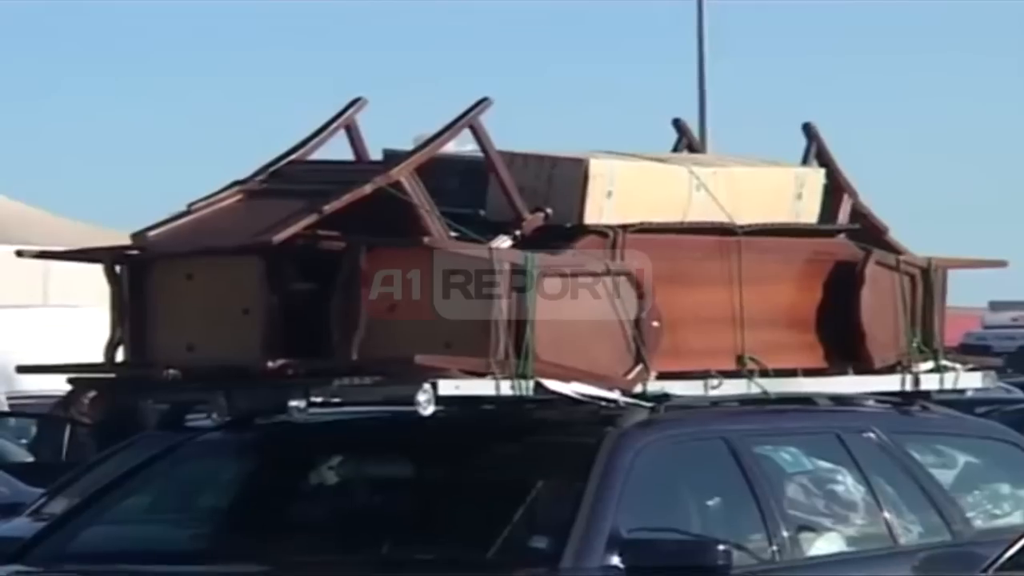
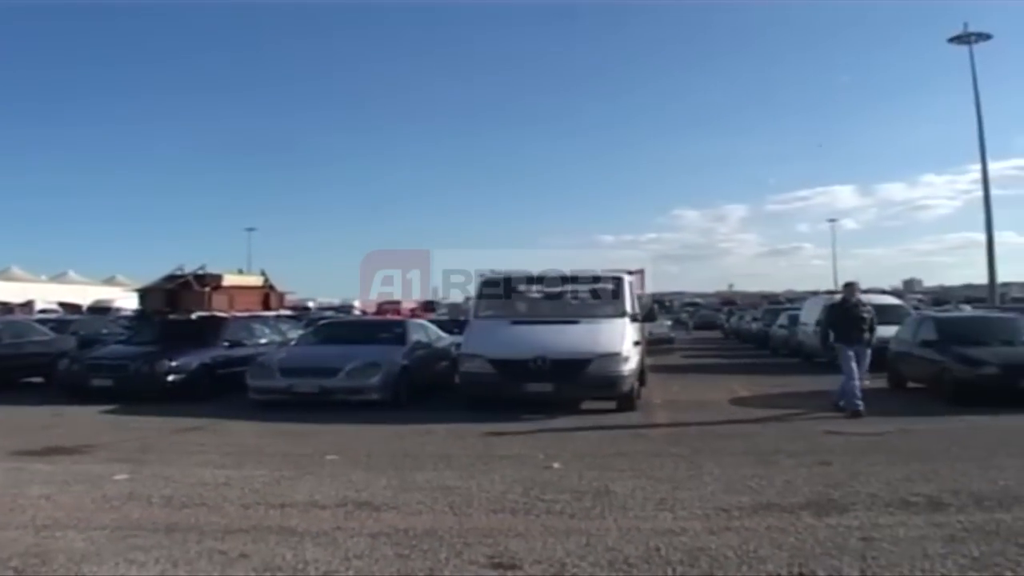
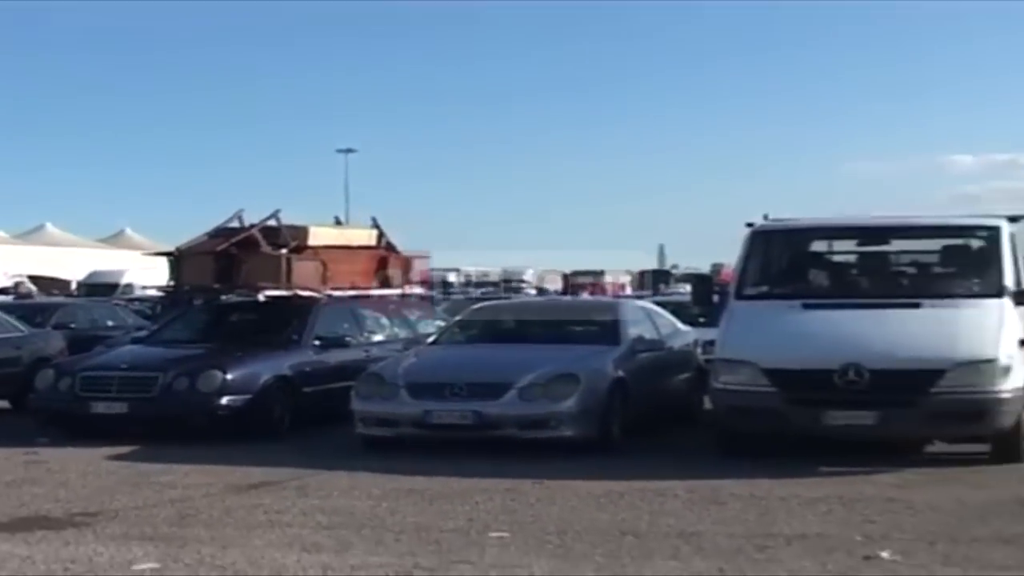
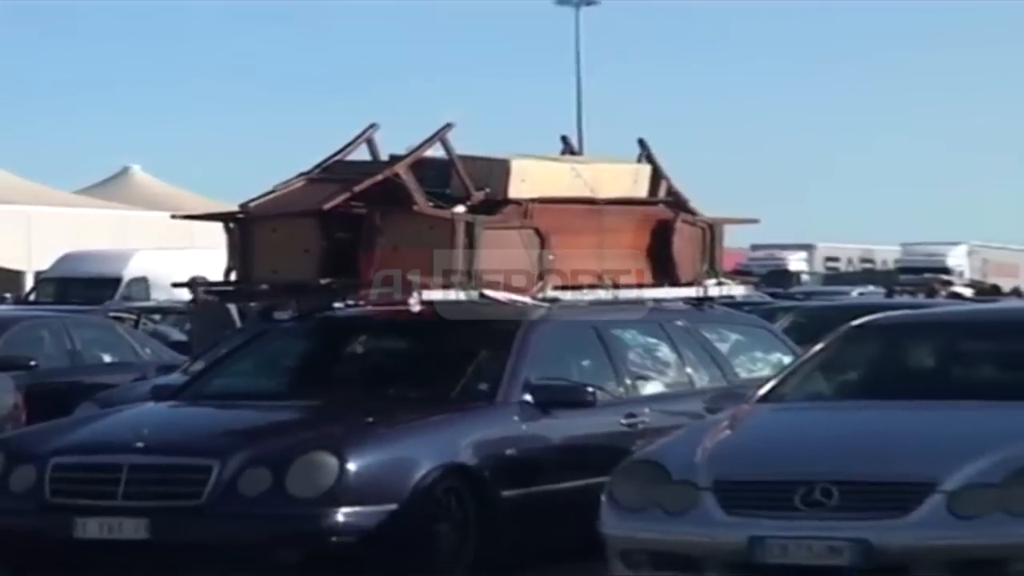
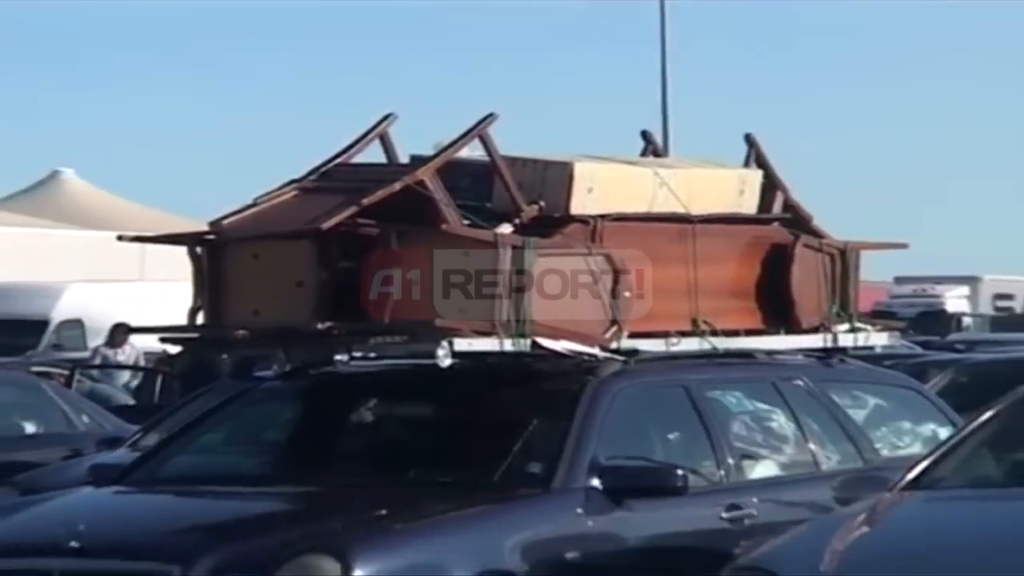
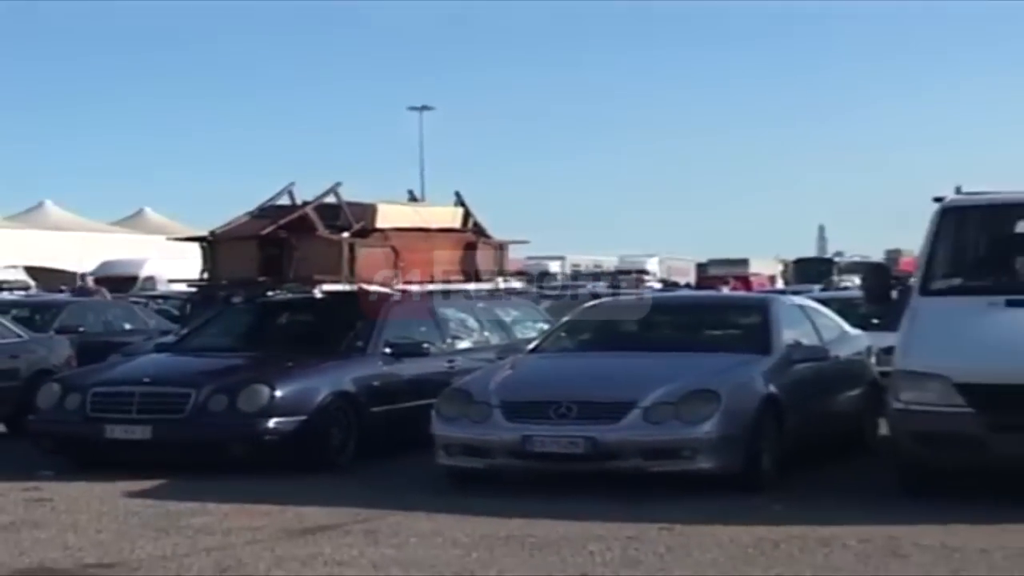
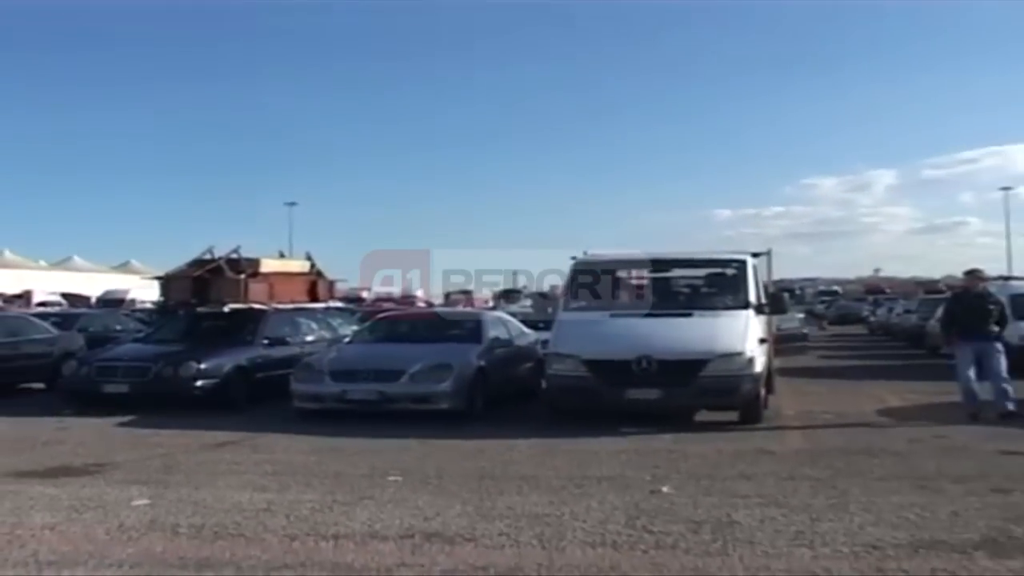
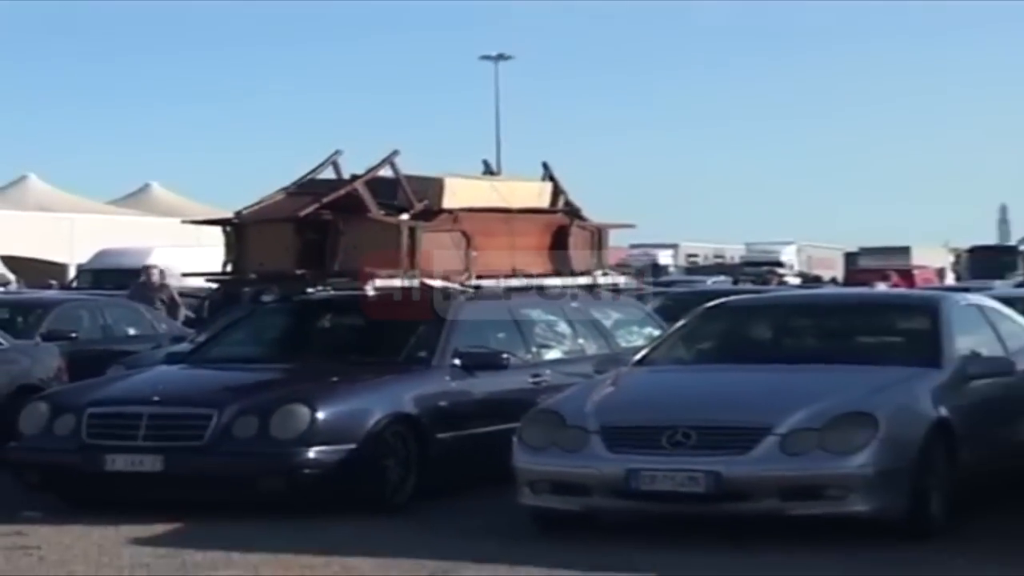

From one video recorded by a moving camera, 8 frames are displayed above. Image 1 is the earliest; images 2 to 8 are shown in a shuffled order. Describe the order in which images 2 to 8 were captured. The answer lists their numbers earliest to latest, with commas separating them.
5, 4, 8, 6, 3, 7, 2
